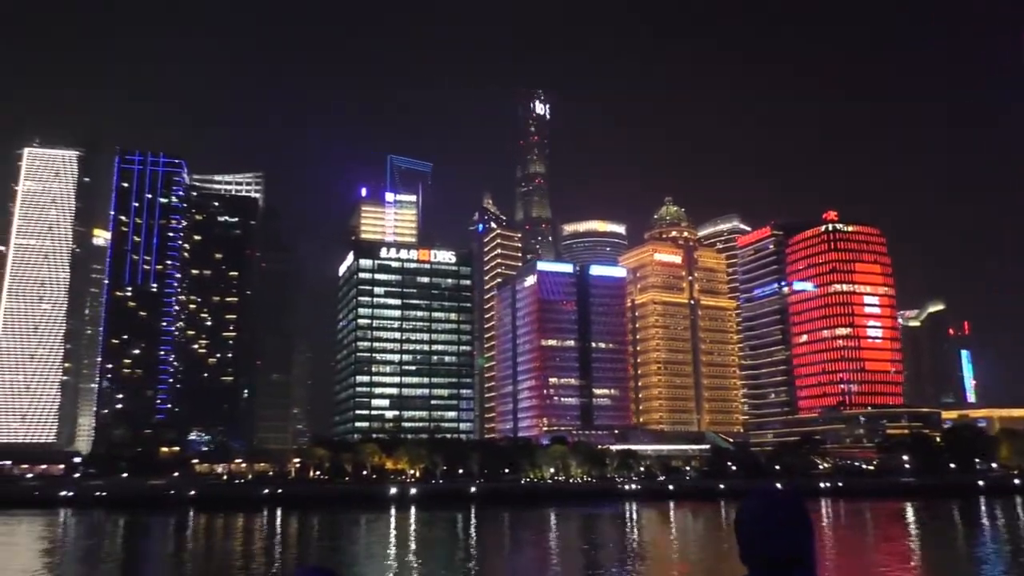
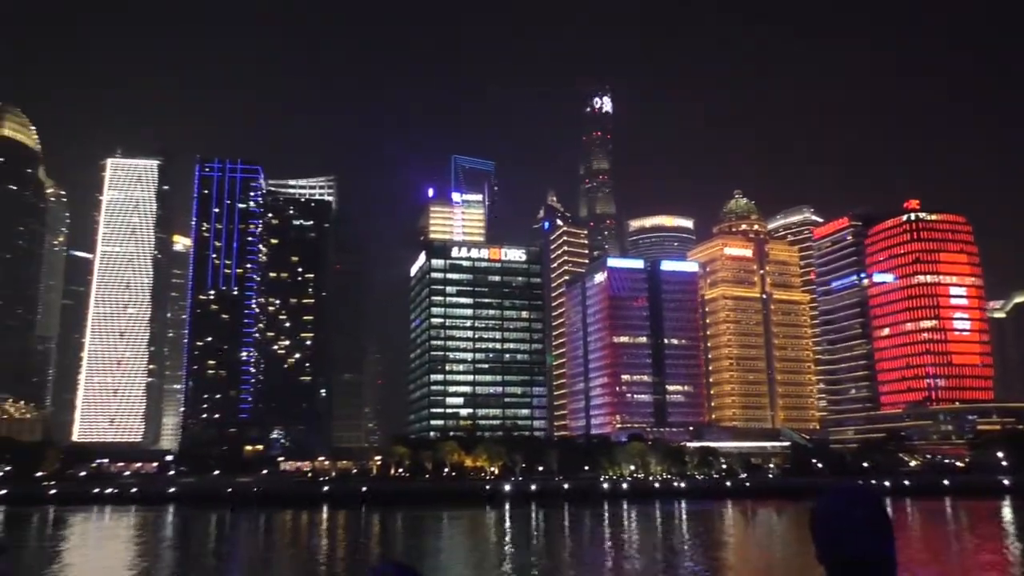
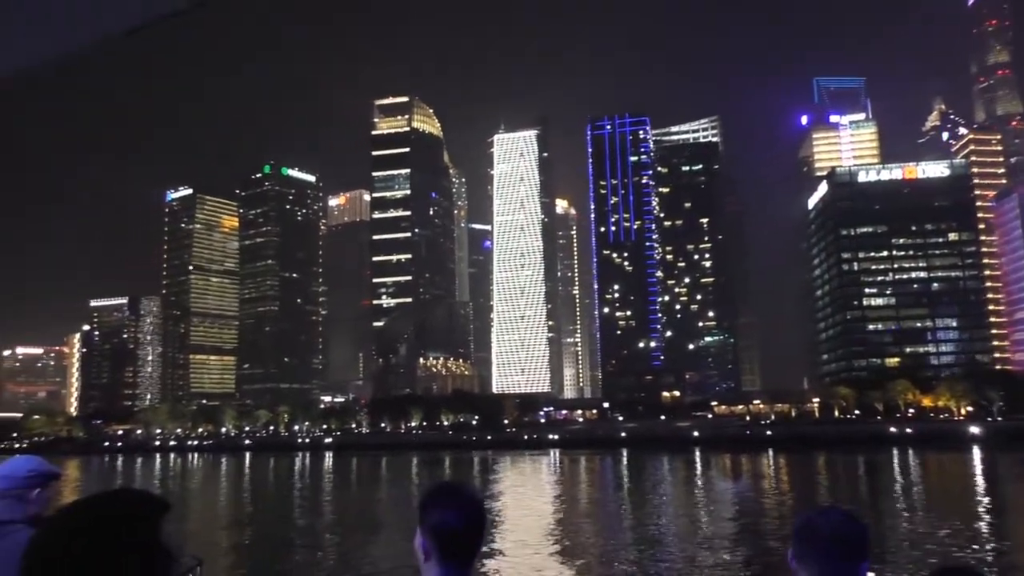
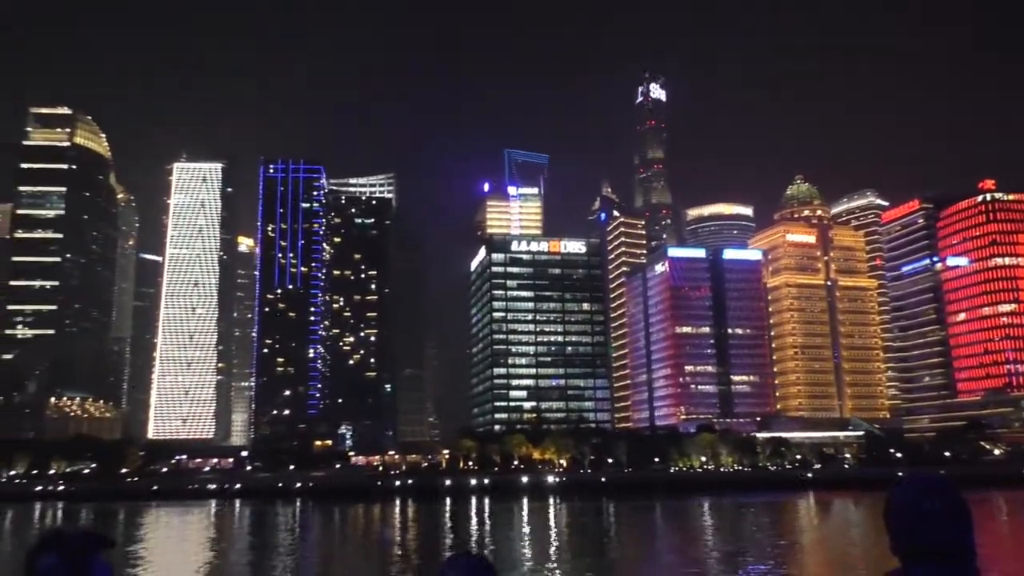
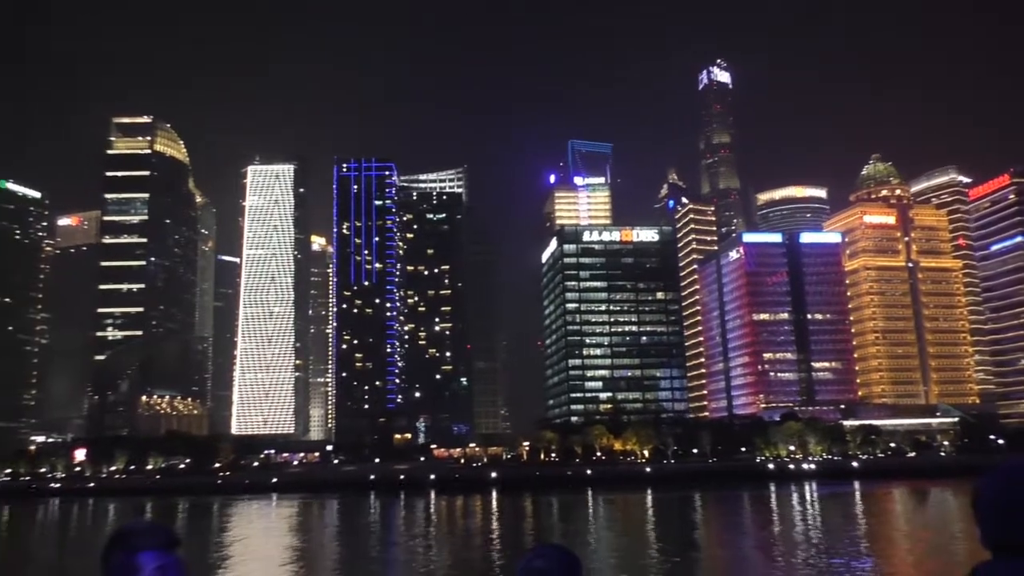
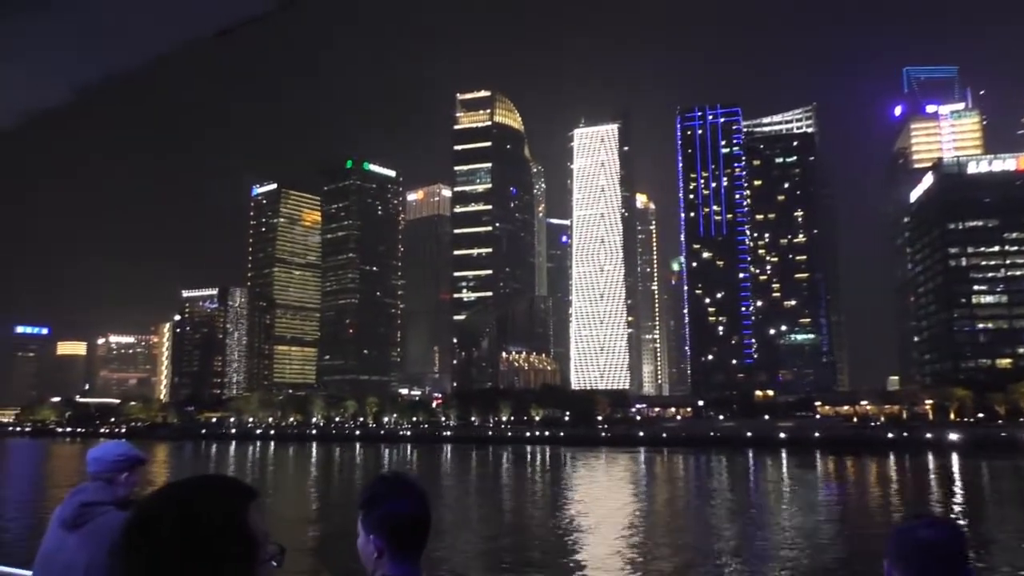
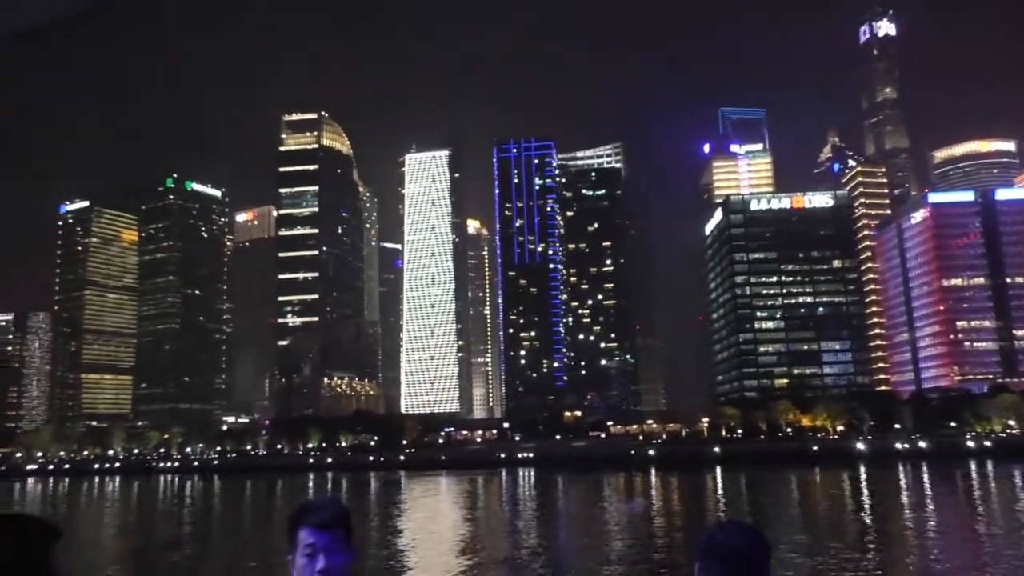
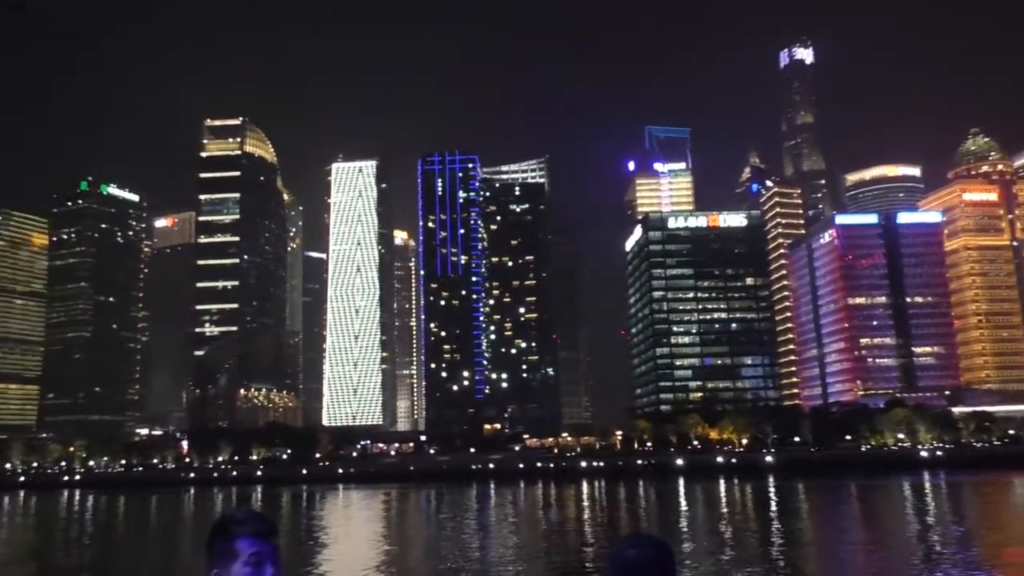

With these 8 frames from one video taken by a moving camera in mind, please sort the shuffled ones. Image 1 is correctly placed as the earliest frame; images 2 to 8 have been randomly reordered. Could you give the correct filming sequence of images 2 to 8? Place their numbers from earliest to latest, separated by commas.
2, 4, 5, 8, 7, 3, 6
